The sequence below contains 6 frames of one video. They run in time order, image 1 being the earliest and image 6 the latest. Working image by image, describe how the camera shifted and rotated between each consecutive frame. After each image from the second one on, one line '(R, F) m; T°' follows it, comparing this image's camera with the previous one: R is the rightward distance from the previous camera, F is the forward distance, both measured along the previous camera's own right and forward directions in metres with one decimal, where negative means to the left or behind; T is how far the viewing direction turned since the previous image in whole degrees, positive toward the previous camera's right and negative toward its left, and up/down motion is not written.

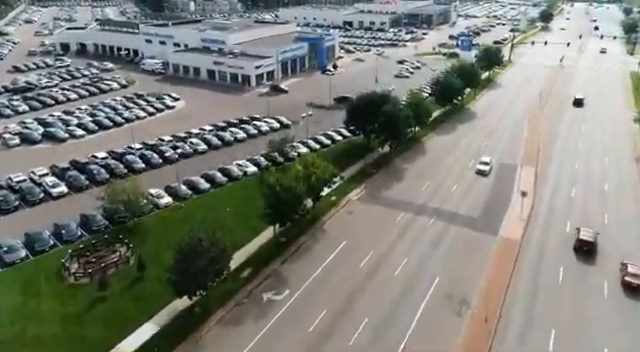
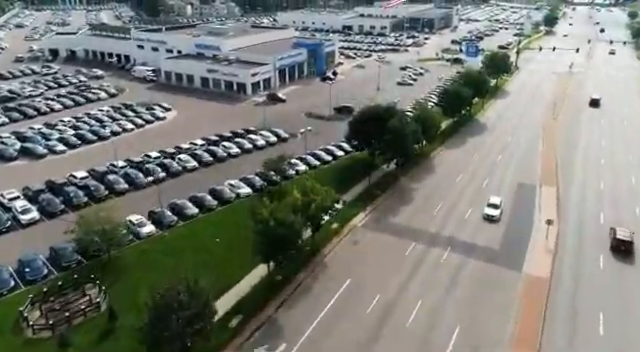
(-0.1, +3.6) m; 0°
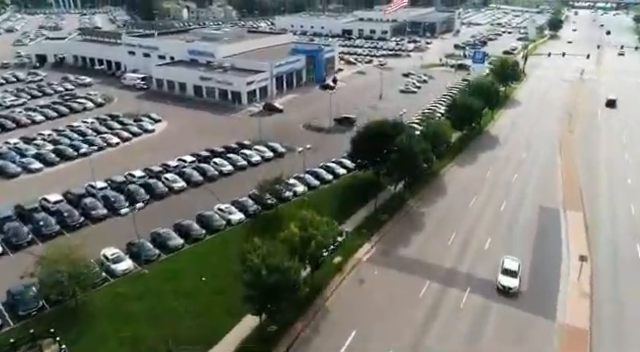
(-0.1, +3.7) m; 0°
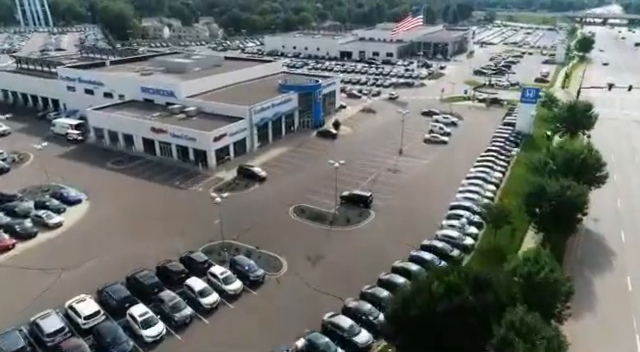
(-0.3, +18.6) m; +1°
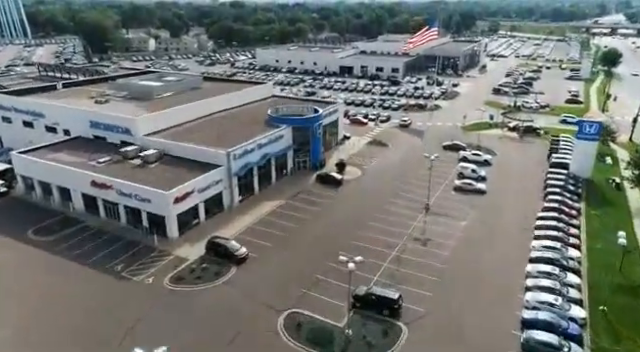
(-0.4, +12.3) m; 0°
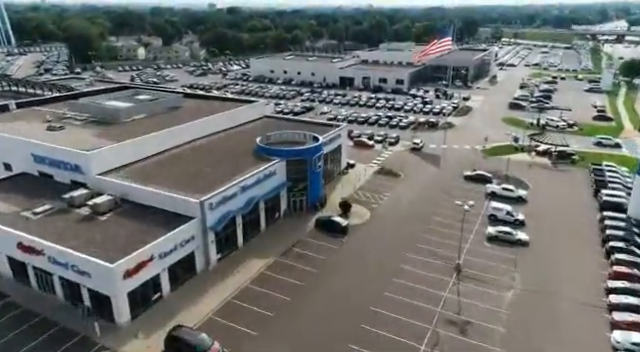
(-0.2, +8.4) m; 0°
